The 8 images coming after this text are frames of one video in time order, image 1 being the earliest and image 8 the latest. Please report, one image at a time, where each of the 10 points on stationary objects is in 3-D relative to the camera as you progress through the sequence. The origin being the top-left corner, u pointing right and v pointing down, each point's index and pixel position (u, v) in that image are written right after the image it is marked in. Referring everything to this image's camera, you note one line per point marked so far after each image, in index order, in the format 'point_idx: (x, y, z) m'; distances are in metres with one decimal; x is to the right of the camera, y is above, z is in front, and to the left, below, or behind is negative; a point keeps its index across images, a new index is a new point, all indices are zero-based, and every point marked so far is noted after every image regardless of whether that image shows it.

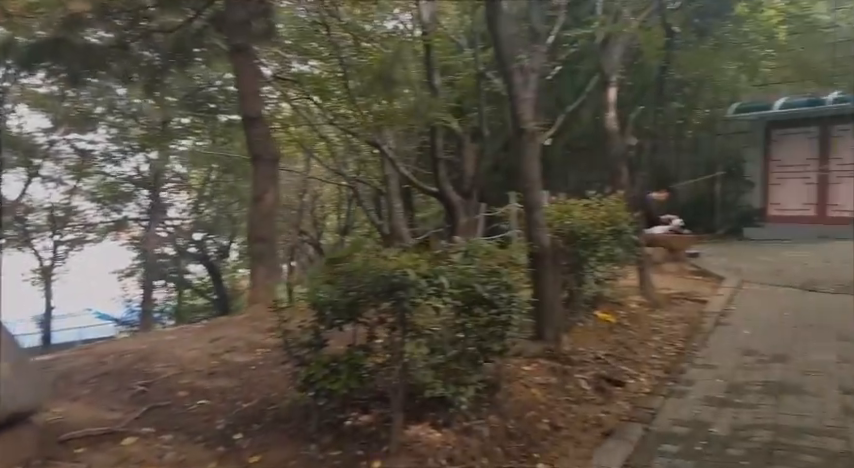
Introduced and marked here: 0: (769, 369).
0: (+2.2, -0.9, +4.1) m
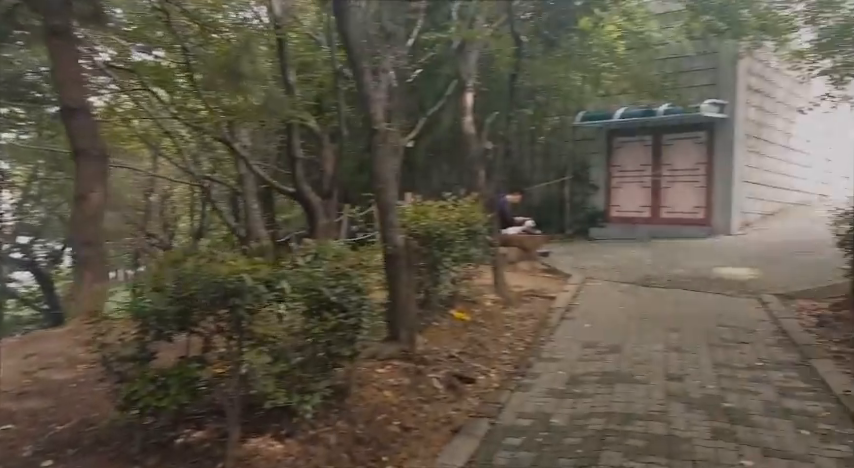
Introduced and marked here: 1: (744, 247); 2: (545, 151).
0: (+1.2, -0.9, +4.4) m
1: (+4.8, -0.2, +9.8) m
2: (+2.4, +1.7, +13.2) m
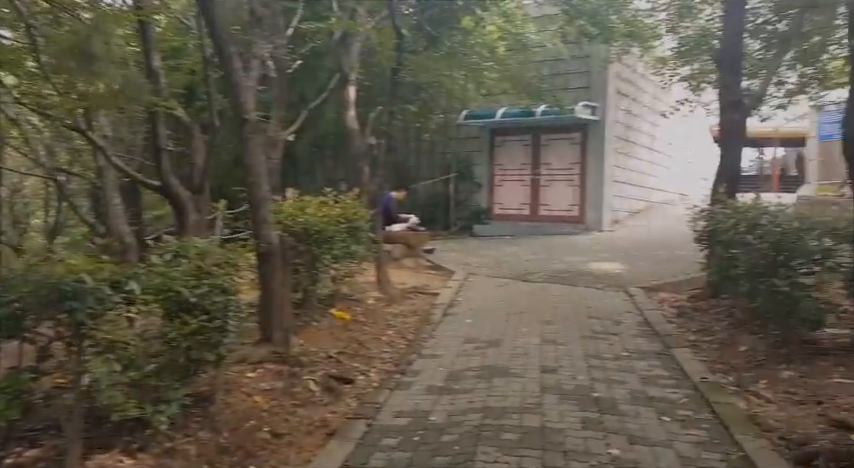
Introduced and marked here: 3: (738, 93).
0: (+0.4, -0.8, +4.5) m
1: (+3.0, -0.1, +10.3) m
2: (0.0, +1.7, +13.3) m
3: (+2.8, +1.2, +5.7) m
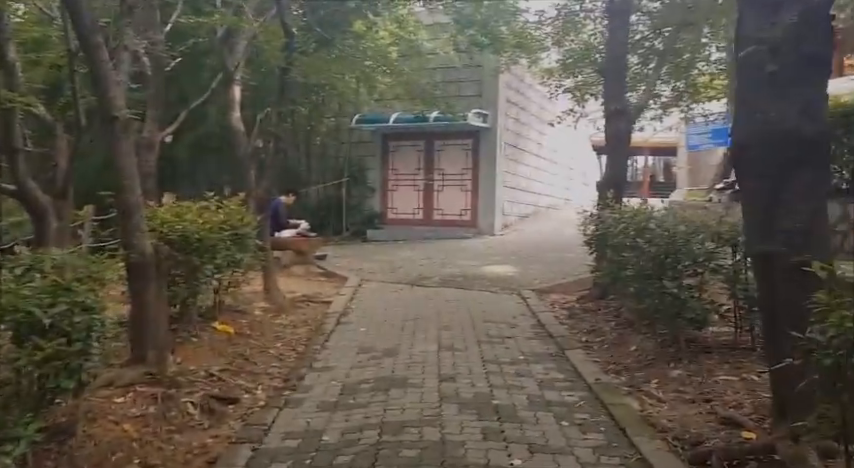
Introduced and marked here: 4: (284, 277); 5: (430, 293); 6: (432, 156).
0: (-0.3, -0.9, +4.3) m
1: (+1.3, -0.2, +10.5) m
2: (-2.2, +1.6, +13.0) m
3: (+1.8, +1.2, +5.9) m
4: (-1.7, -0.5, +7.8) m
5: (0.0, -0.7, +7.2) m
6: (+0.1, +1.6, +12.9) m
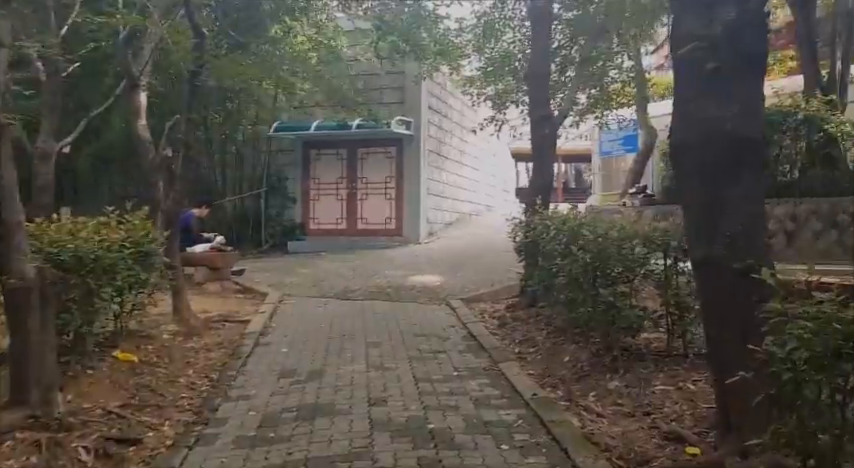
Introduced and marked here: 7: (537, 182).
0: (-0.8, -1.0, +4.0) m
1: (+0.1, -0.3, +10.3) m
2: (-3.7, +1.3, +12.4) m
3: (+1.1, +1.2, +5.8) m
4: (-2.6, -0.7, +7.3) m
5: (-0.8, -0.8, +6.9) m
6: (-1.4, +1.4, +12.6) m
7: (+1.0, +0.5, +5.9) m
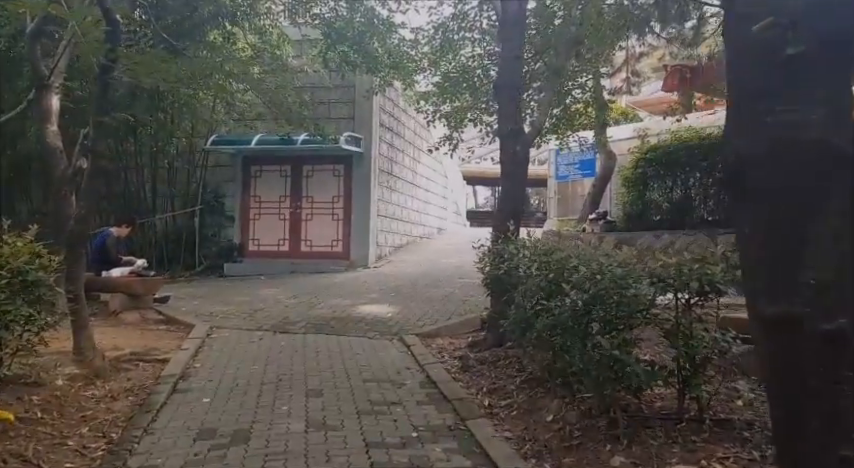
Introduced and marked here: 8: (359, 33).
0: (-1.0, -1.1, +3.1) m
1: (-0.7, -0.7, +9.6) m
2: (-4.6, +1.0, +11.4) m
3: (+0.7, +0.9, +5.2) m
4: (-3.1, -0.9, +6.3) m
5: (-1.2, -1.0, +6.1) m
6: (-2.3, +0.9, +11.8) m
7: (+0.6, +0.2, +5.2) m
8: (-1.0, +2.9, +9.2) m
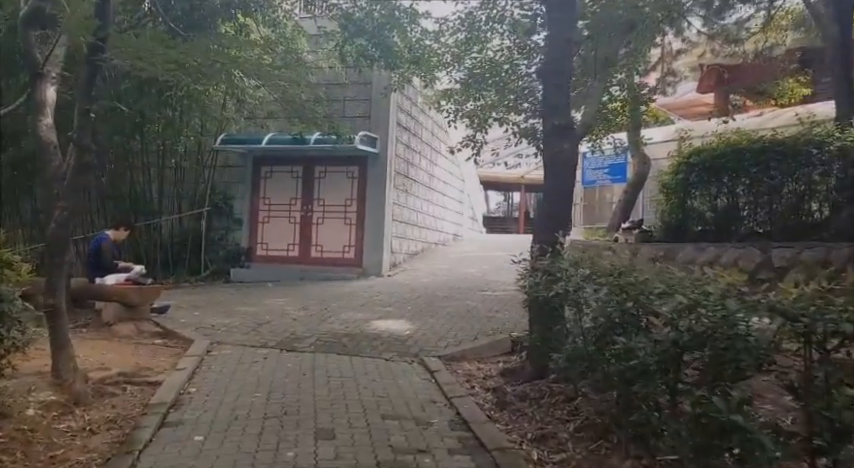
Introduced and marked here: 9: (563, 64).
0: (-0.8, -1.2, +2.5) m
1: (-0.4, -0.8, +8.9) m
2: (-4.2, +0.9, +10.8) m
3: (+1.0, +0.8, +4.5) m
4: (-2.9, -1.0, +5.7) m
5: (-1.0, -1.1, +5.4) m
6: (-2.0, +0.9, +11.2) m
7: (+0.8, +0.1, +4.6) m
8: (-0.6, +2.8, +8.6) m
9: (+0.9, +1.2, +4.5) m
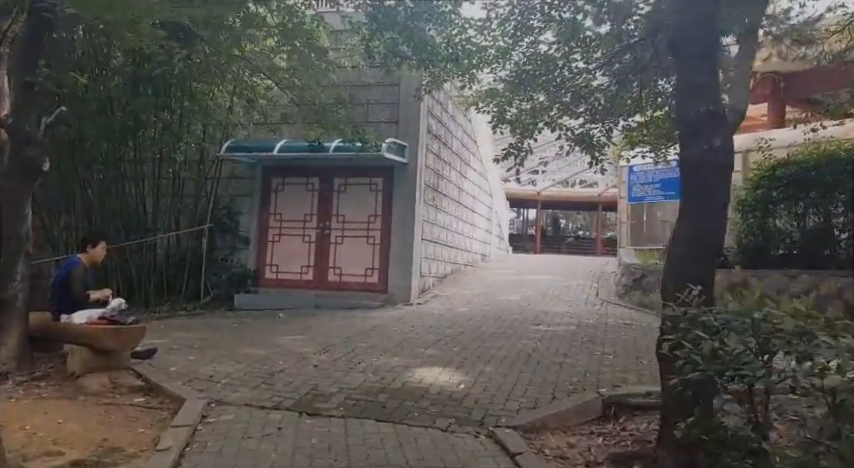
0: (-0.4, -1.3, +1.0) m
1: (+0.1, -1.1, +7.5) m
2: (-3.7, +0.6, +9.4) m
3: (+1.4, +0.7, +3.1) m
4: (-2.4, -1.1, +4.3) m
5: (-0.6, -1.2, +3.9) m
6: (-1.5, +0.5, +9.8) m
7: (+1.3, 0.0, +3.1) m
8: (-0.1, +2.6, +7.2) m
9: (+1.4, +1.0, +3.1) m
